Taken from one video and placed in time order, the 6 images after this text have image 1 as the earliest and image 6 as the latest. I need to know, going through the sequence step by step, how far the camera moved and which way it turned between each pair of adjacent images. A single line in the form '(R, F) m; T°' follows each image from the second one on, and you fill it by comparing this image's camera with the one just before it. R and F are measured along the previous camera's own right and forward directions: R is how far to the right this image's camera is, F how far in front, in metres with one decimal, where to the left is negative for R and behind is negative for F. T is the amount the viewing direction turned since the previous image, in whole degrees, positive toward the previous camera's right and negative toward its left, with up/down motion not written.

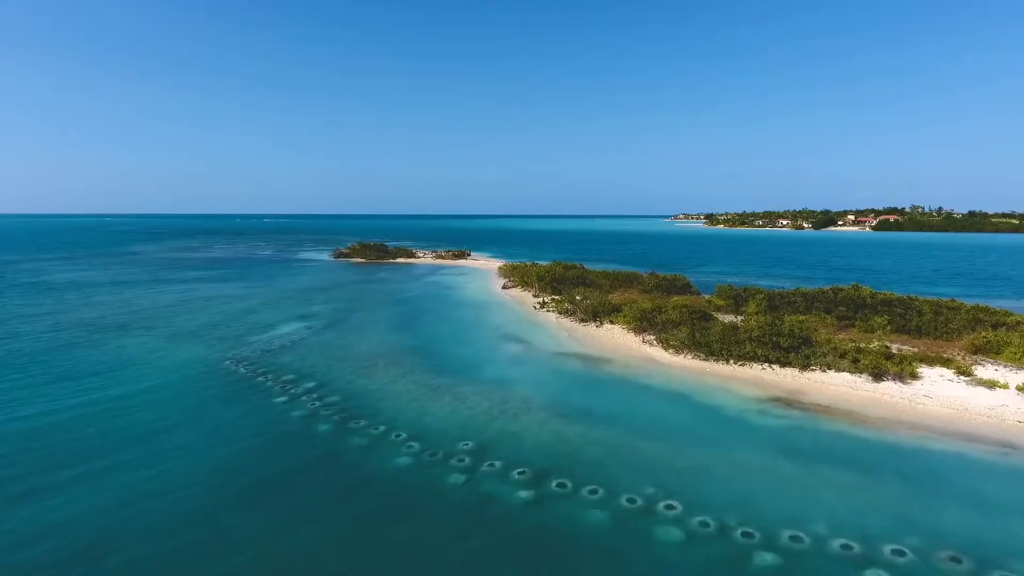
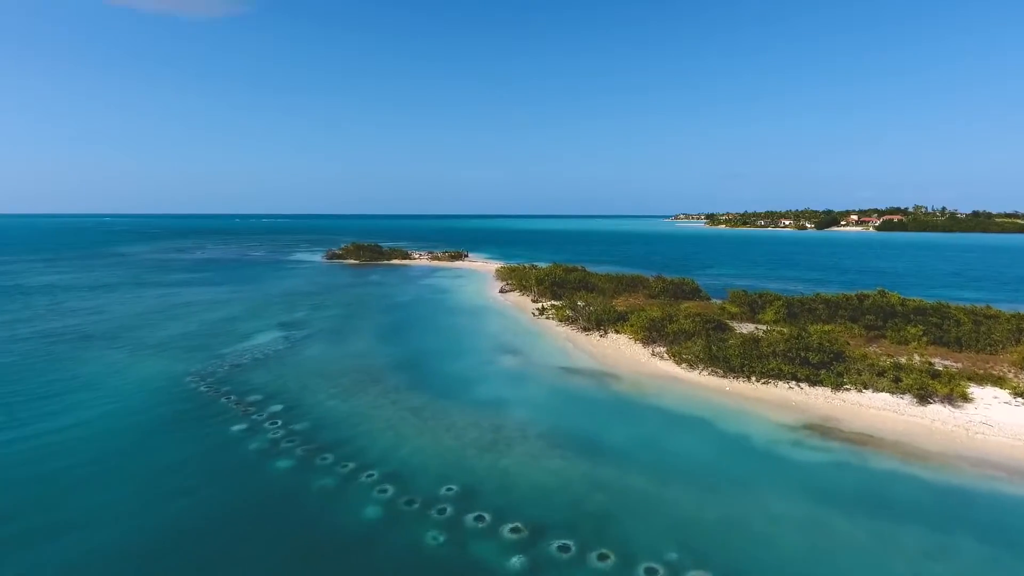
(+0.2, +1.8) m; 0°
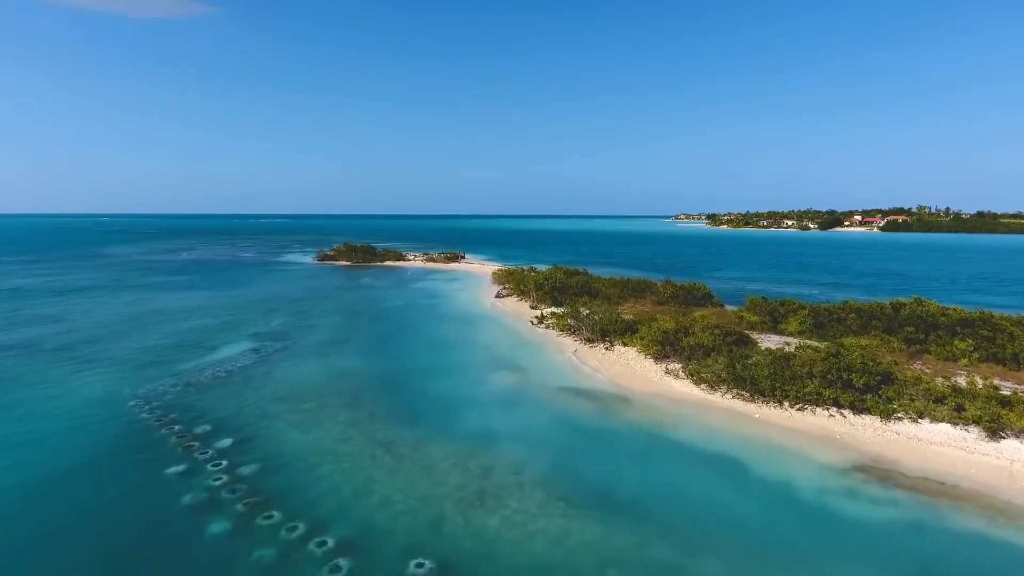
(+0.2, +2.1) m; 0°
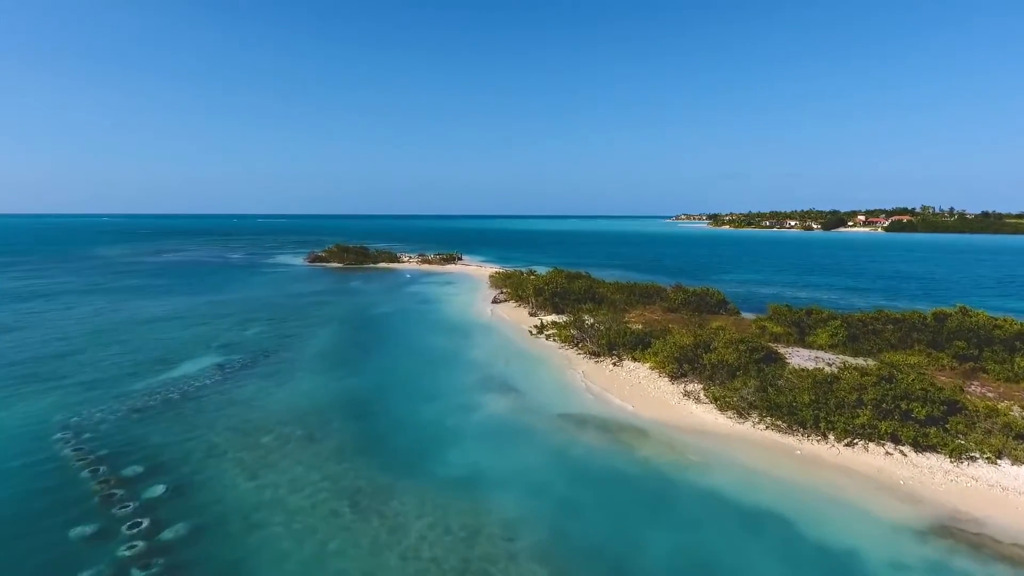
(+0.2, +2.0) m; 0°
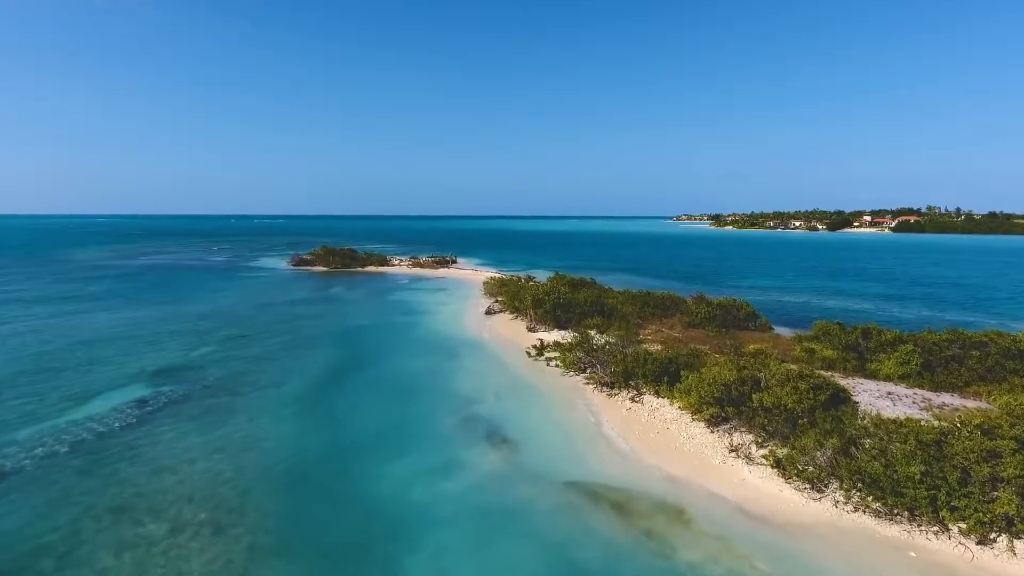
(+0.2, +3.2) m; 0°
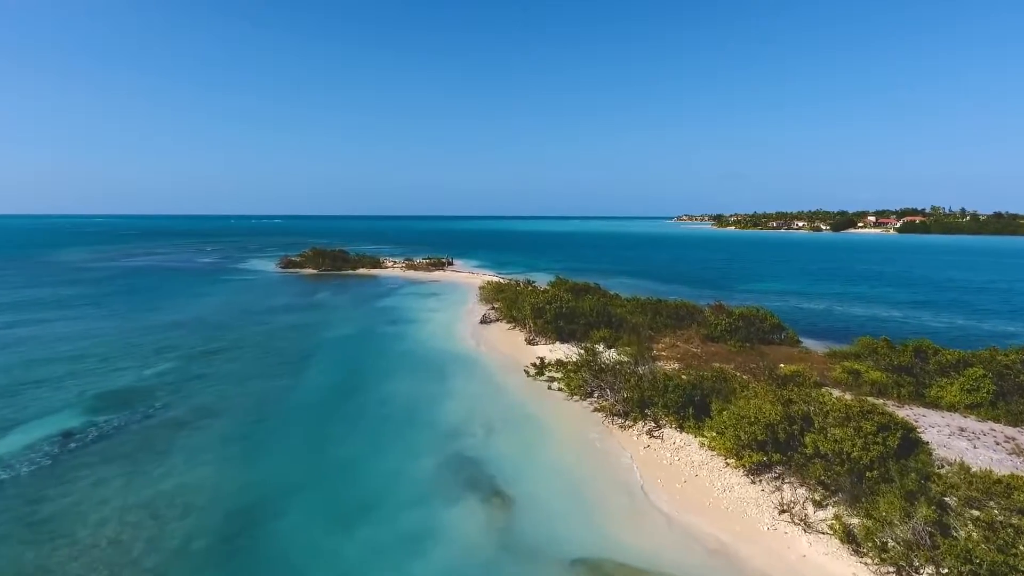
(+0.1, +2.1) m; 0°
